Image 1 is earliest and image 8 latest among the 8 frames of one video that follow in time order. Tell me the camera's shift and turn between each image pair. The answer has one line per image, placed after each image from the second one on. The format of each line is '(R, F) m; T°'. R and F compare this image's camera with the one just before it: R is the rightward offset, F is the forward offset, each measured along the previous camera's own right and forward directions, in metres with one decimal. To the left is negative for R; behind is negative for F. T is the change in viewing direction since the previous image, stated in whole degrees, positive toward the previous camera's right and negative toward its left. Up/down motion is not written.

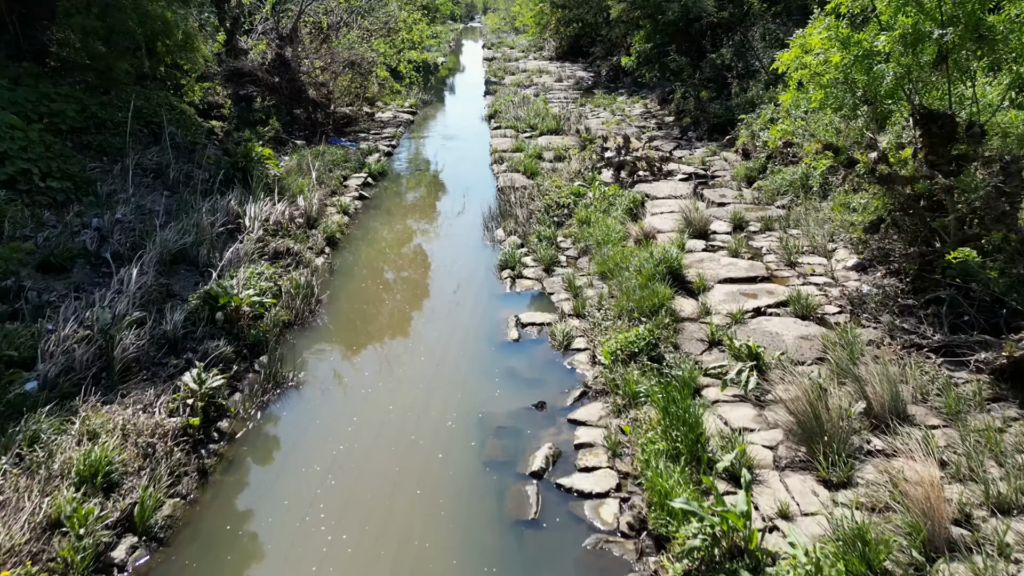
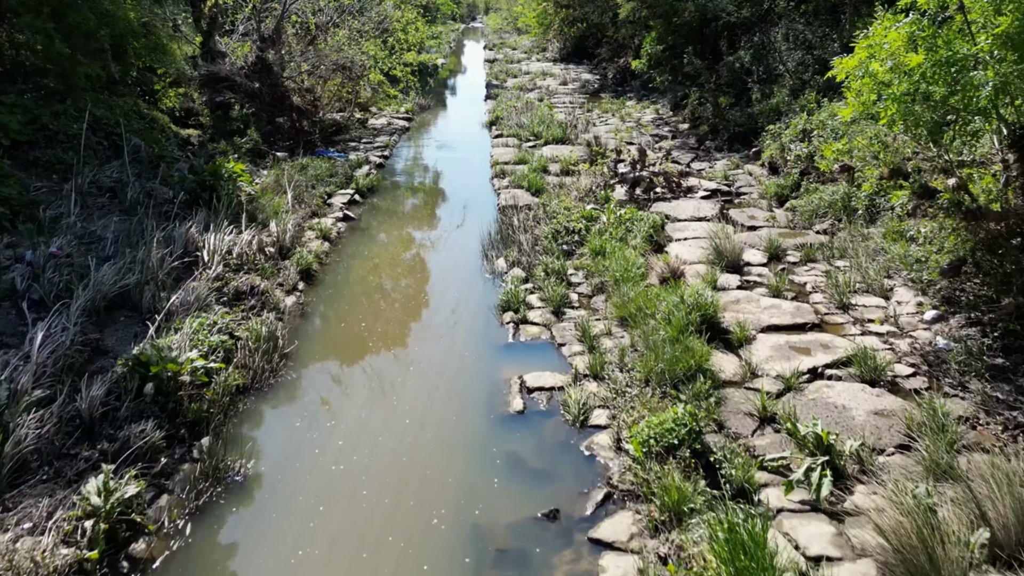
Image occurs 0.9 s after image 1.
(0.0, +0.8) m; 0°
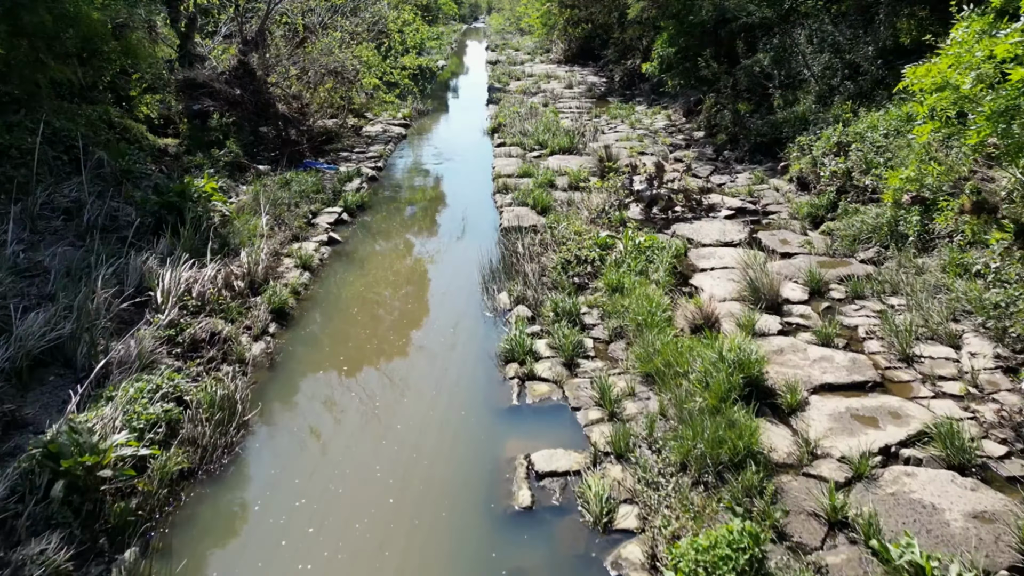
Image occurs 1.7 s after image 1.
(0.0, +0.7) m; 0°
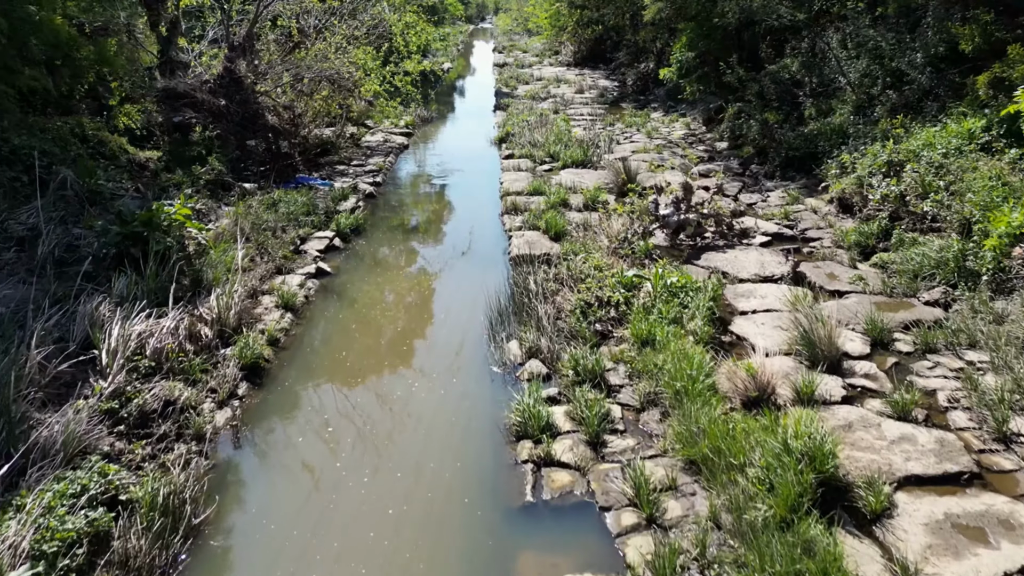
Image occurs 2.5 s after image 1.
(0.0, +0.6) m; 0°
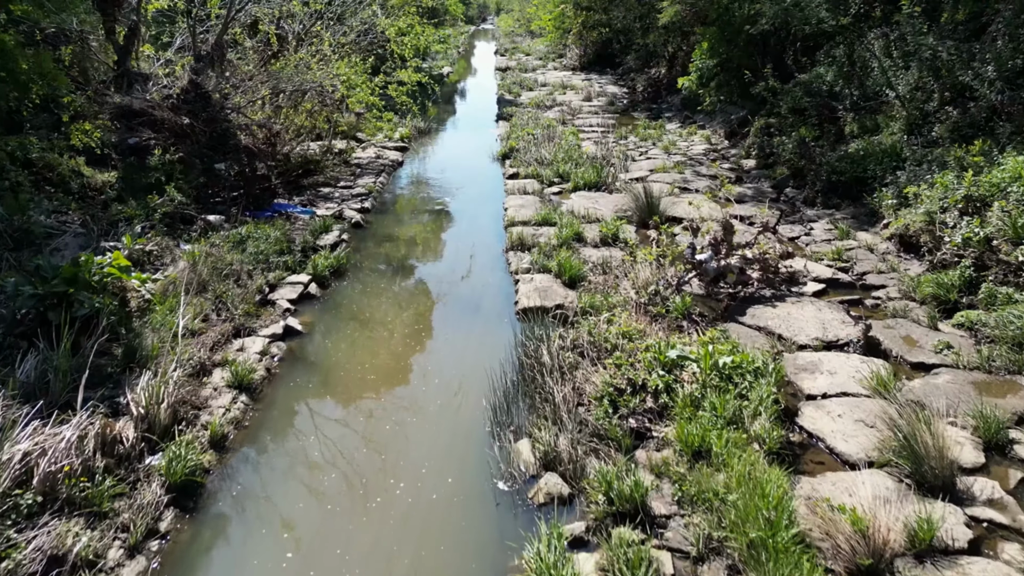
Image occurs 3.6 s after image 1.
(0.0, +0.9) m; 0°
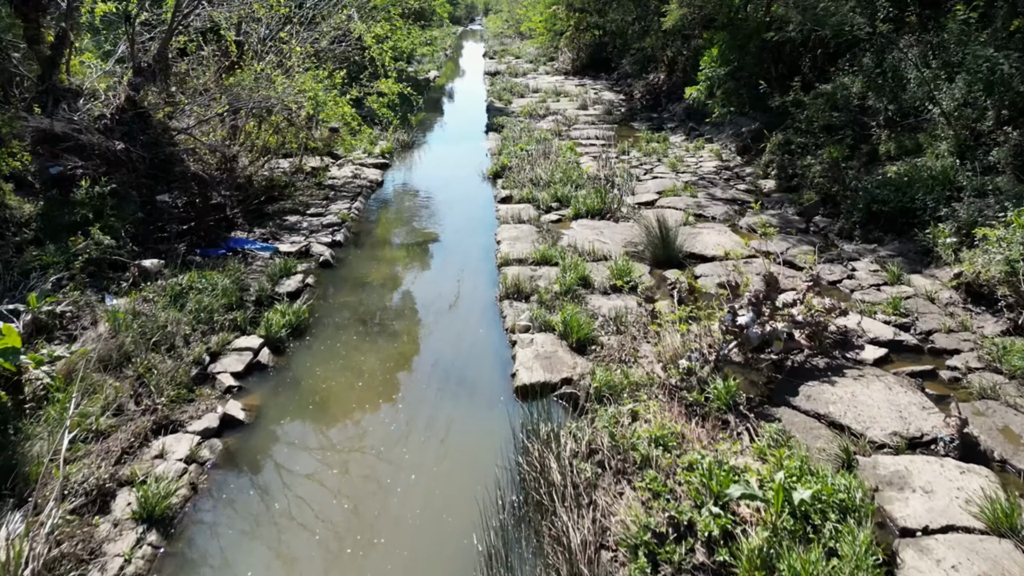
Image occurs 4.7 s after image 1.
(0.0, +0.9) m; +1°
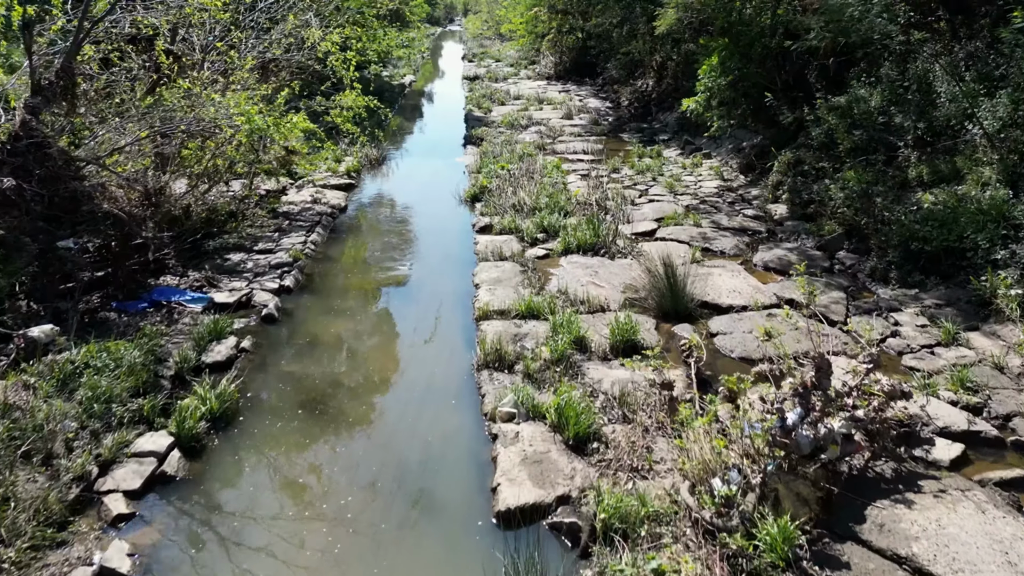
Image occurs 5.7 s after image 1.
(0.0, +0.9) m; +1°
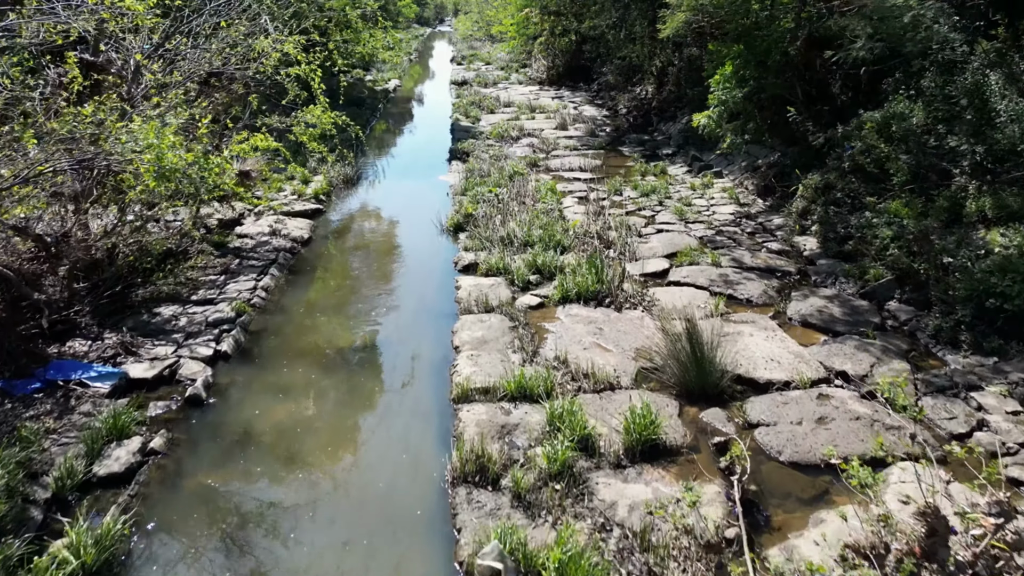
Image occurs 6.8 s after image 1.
(0.0, +0.9) m; +1°
